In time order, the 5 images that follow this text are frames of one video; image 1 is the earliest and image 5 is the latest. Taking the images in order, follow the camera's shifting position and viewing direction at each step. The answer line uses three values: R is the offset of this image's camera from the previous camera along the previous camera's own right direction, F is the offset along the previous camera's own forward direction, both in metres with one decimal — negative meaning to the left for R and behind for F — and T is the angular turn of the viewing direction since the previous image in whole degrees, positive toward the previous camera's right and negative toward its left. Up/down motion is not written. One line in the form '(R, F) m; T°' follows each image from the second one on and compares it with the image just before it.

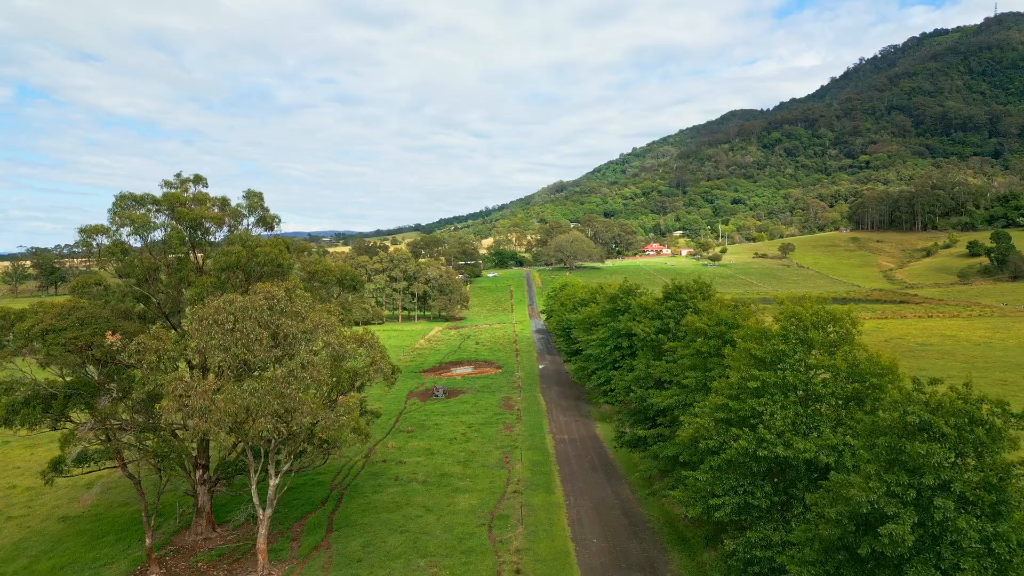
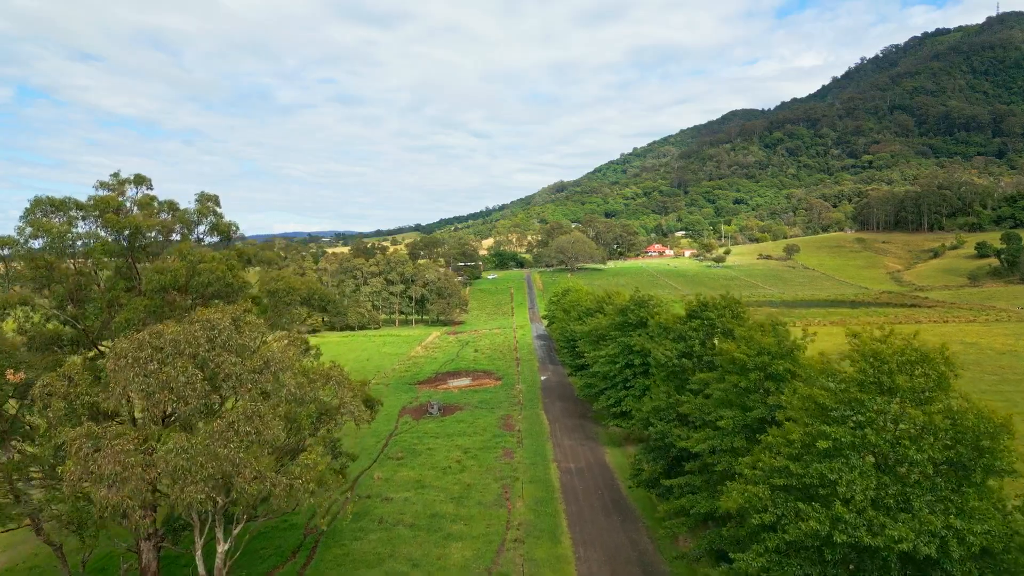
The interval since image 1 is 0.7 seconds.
(0.0, +2.7) m; 0°
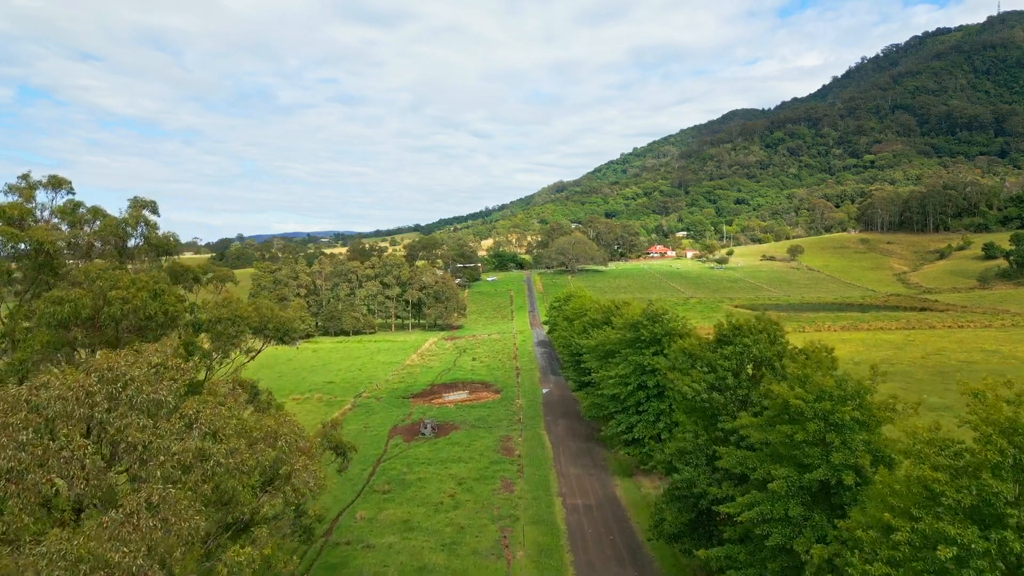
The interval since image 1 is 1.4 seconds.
(0.0, +2.6) m; 0°
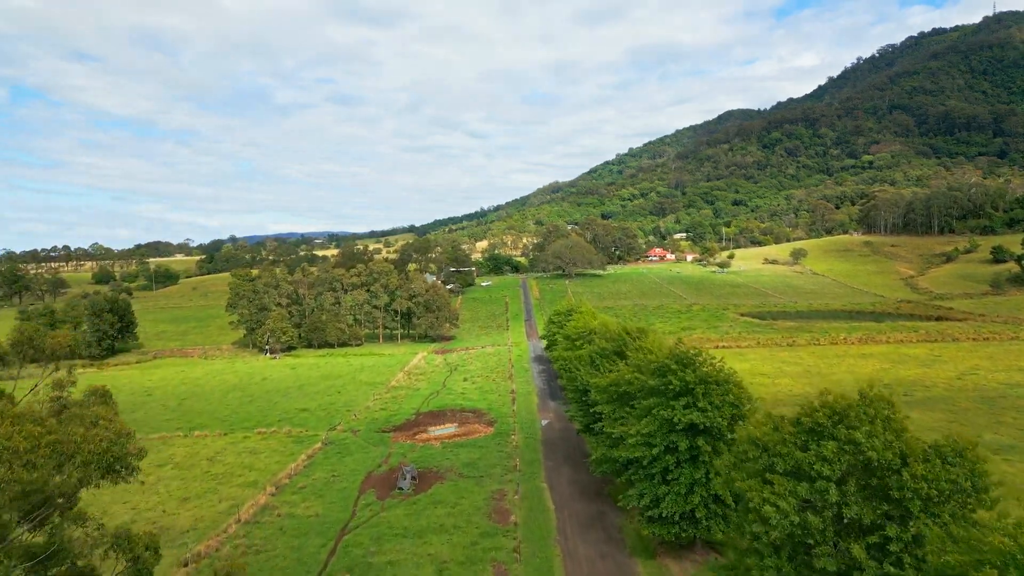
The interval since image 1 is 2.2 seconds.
(0.0, +4.9) m; 0°
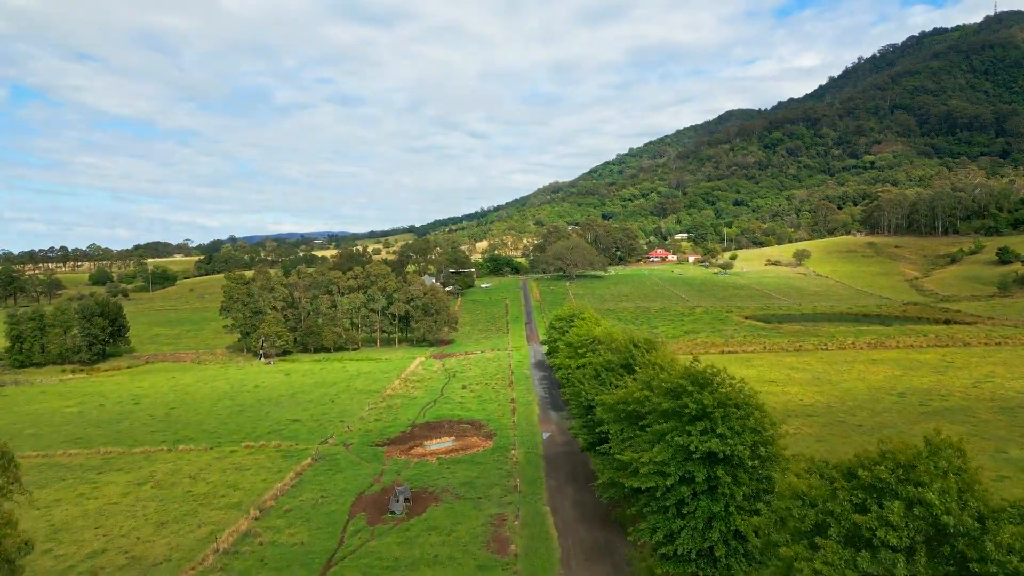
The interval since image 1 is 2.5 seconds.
(0.0, +1.7) m; 0°
